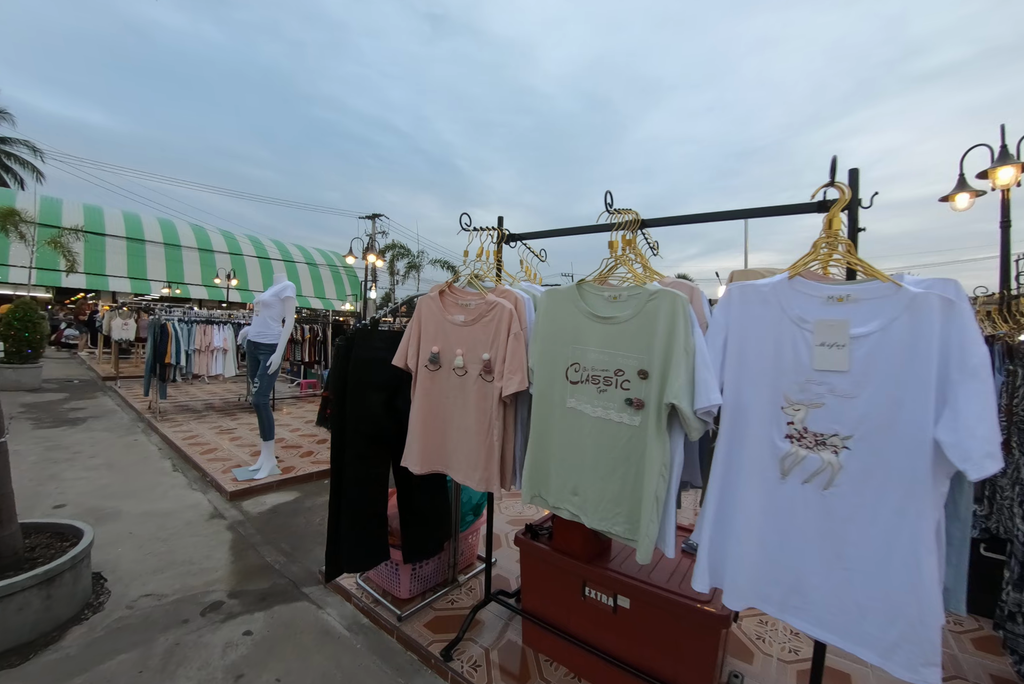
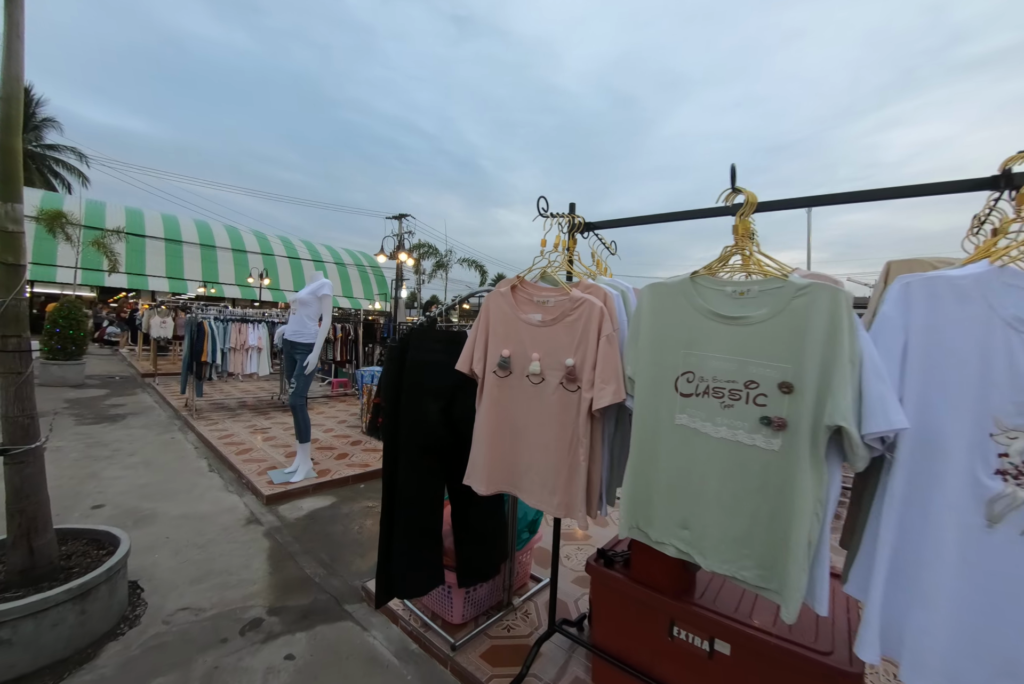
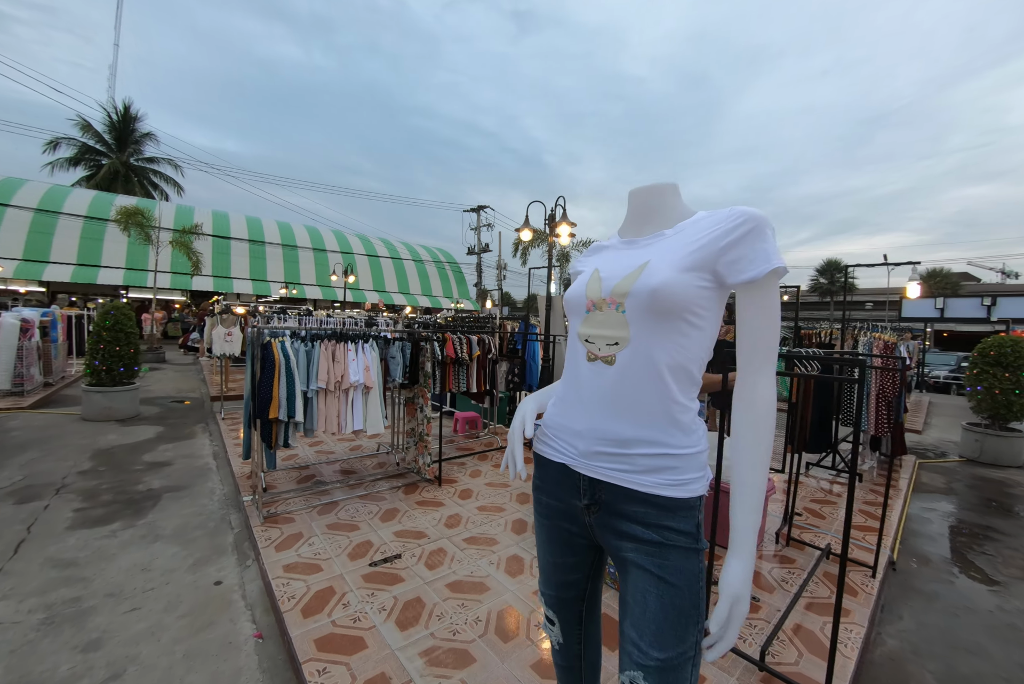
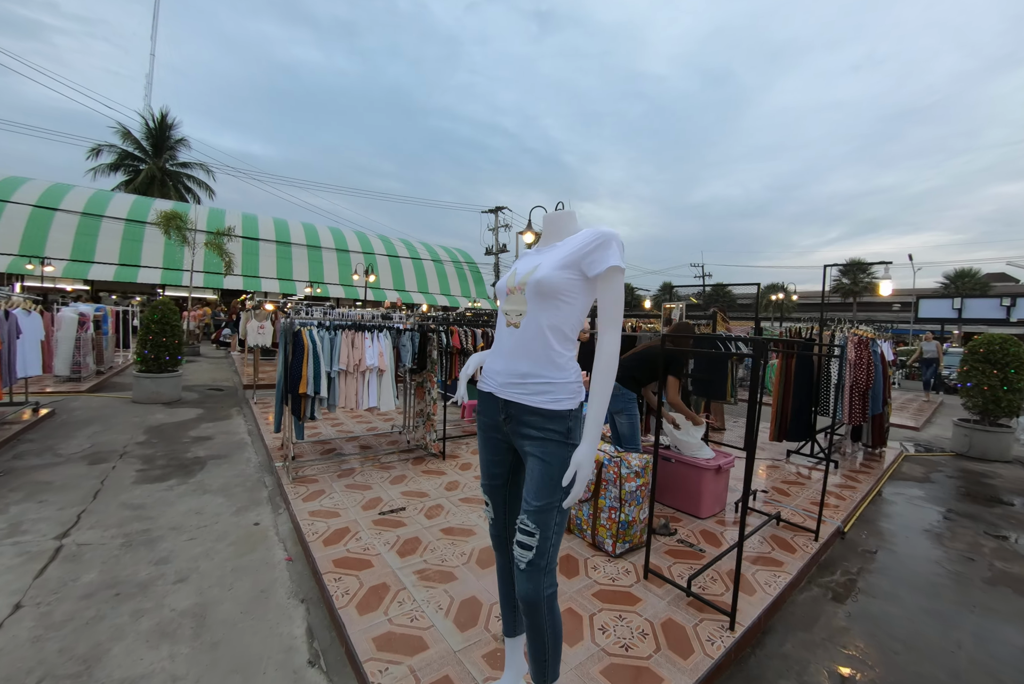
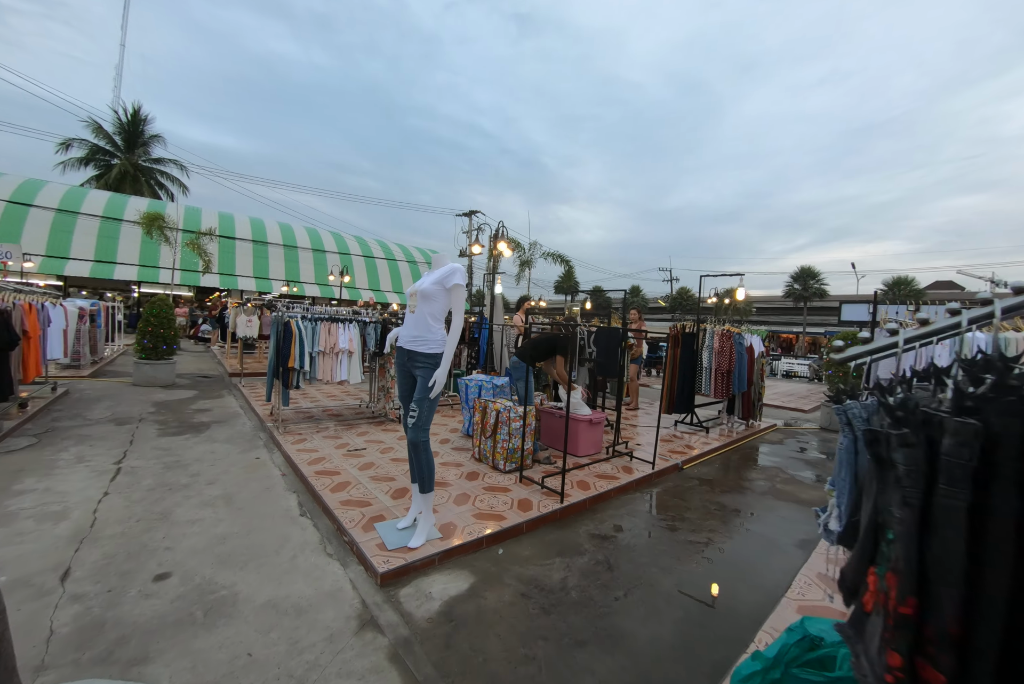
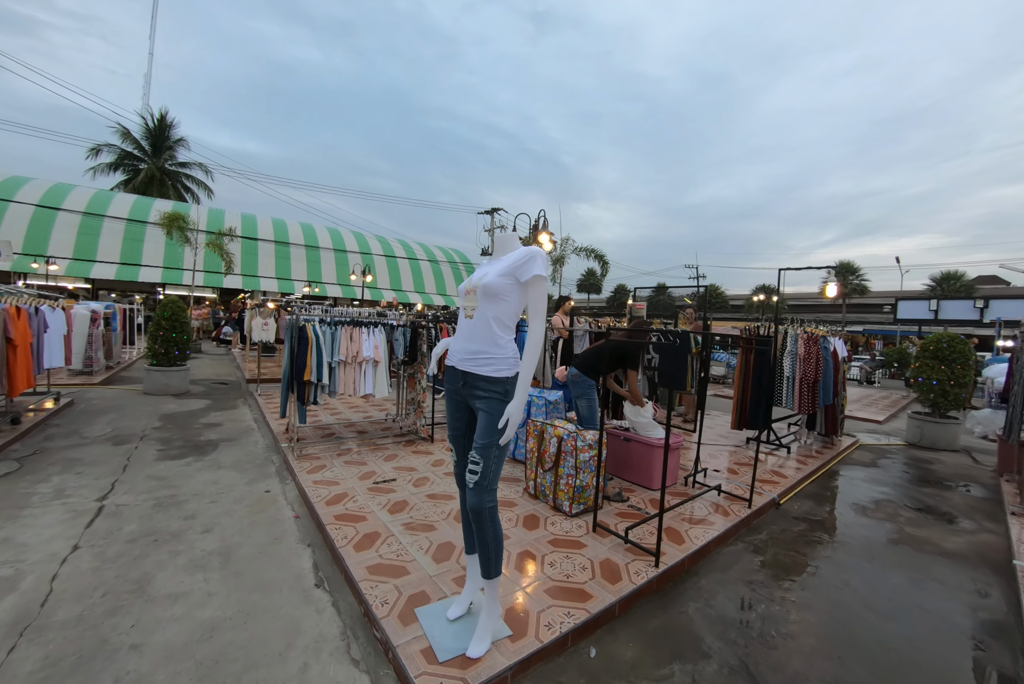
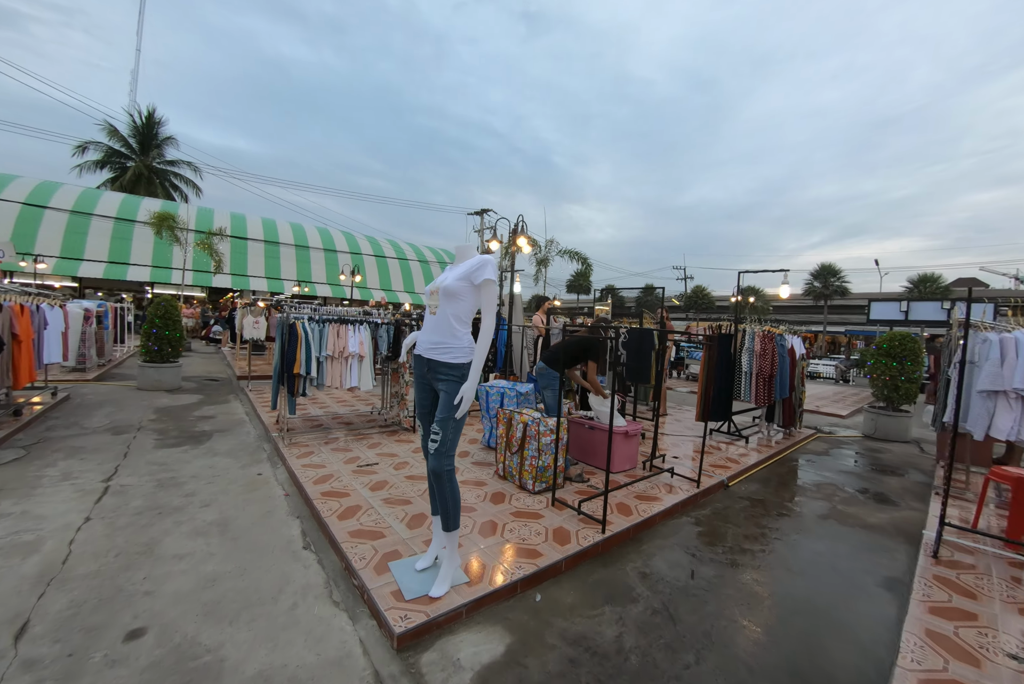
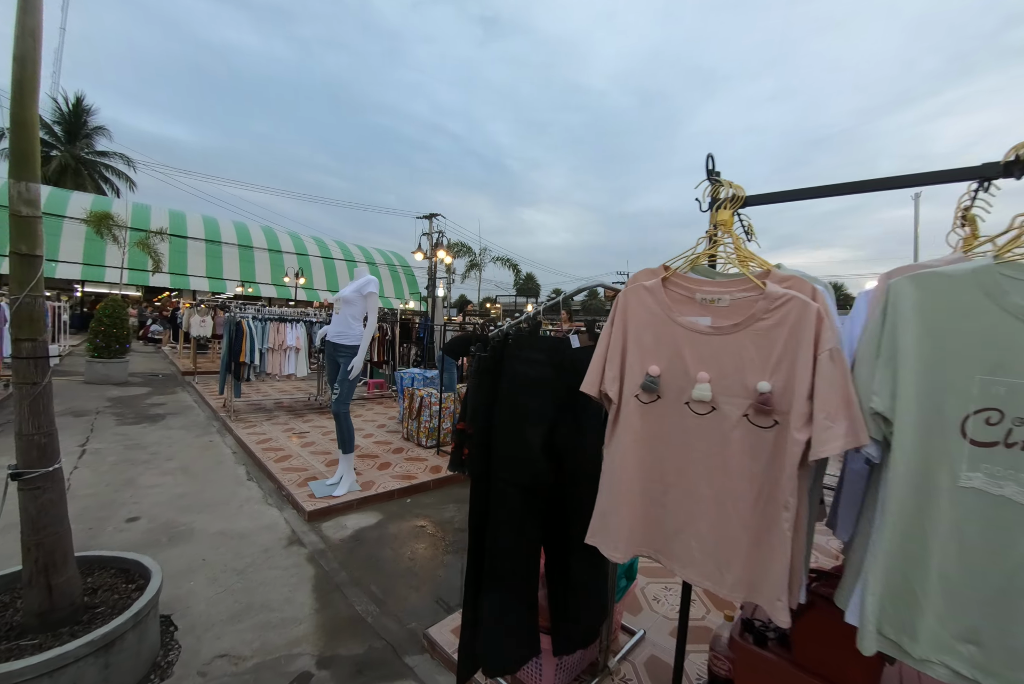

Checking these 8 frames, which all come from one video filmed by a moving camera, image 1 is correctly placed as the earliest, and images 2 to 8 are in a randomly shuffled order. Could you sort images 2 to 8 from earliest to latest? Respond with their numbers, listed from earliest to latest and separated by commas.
2, 8, 5, 7, 6, 4, 3
